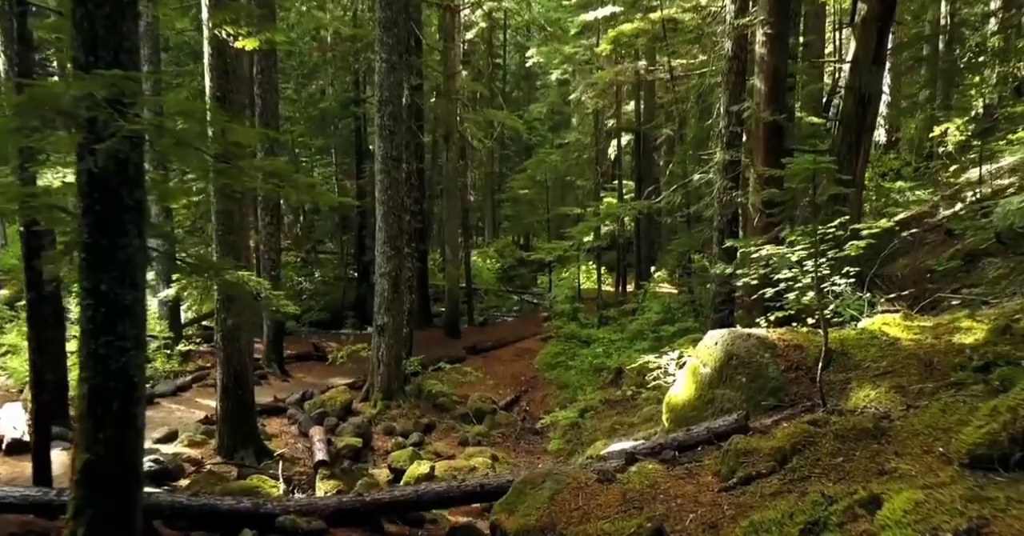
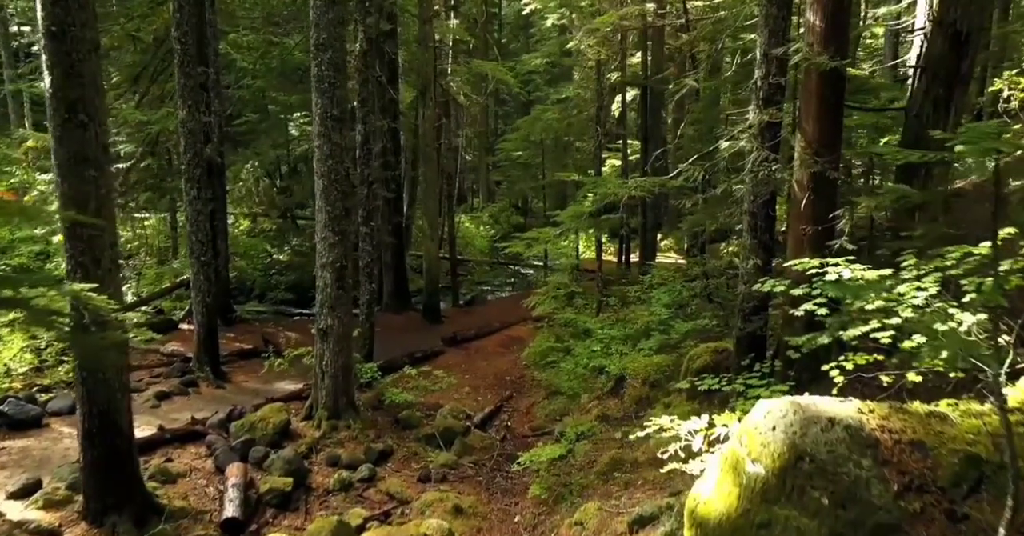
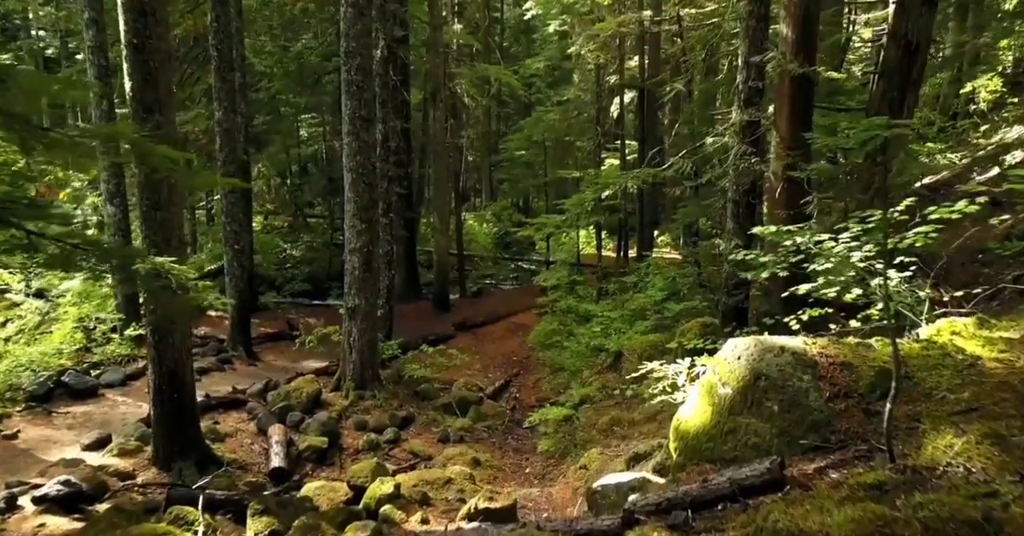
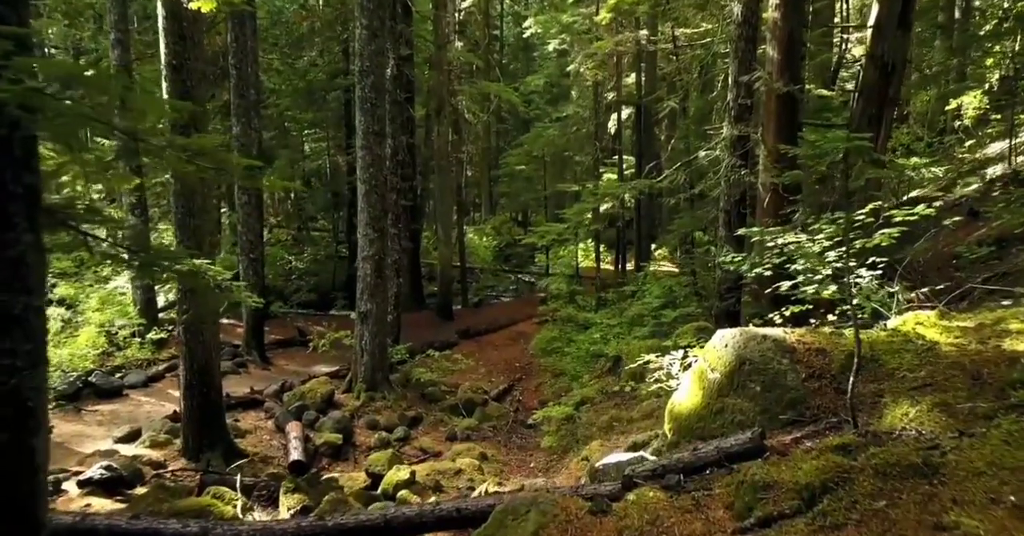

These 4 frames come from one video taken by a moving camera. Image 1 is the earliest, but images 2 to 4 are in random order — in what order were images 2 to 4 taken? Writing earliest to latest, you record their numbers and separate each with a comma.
4, 3, 2
